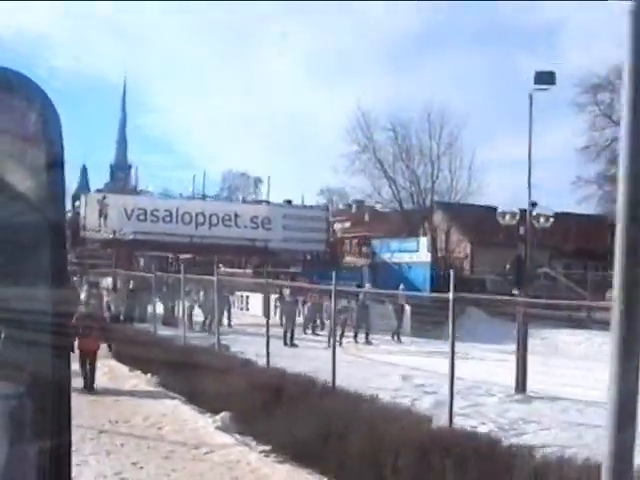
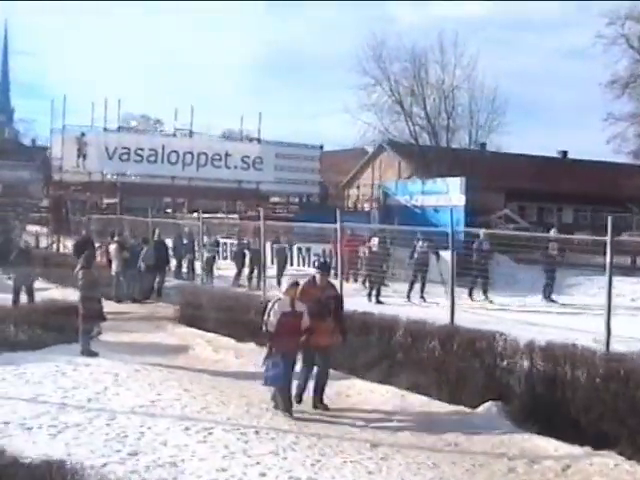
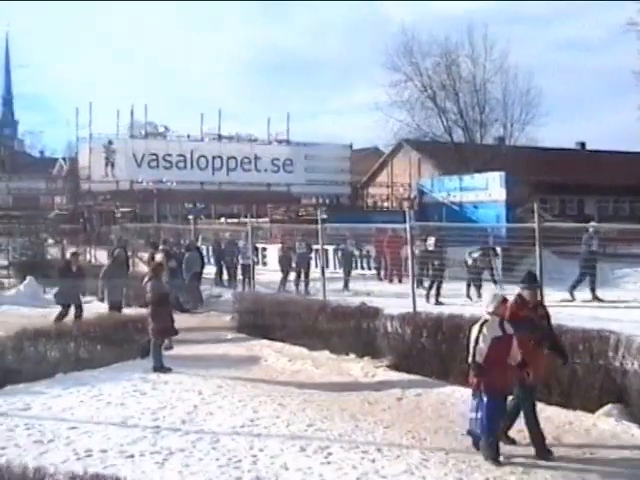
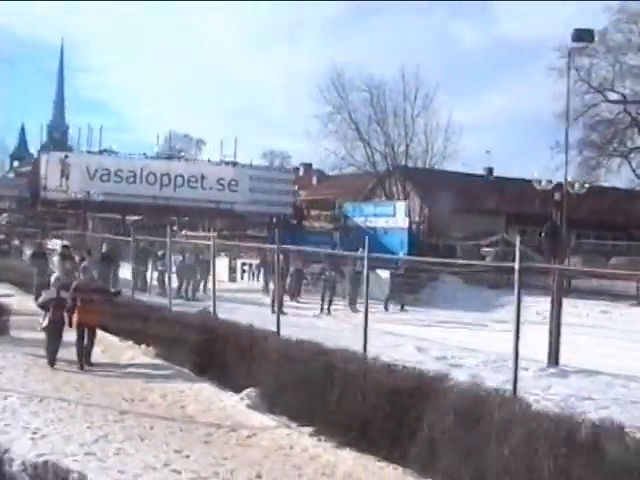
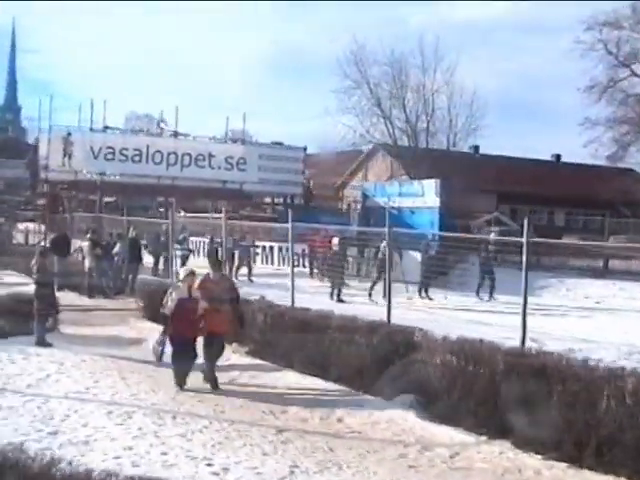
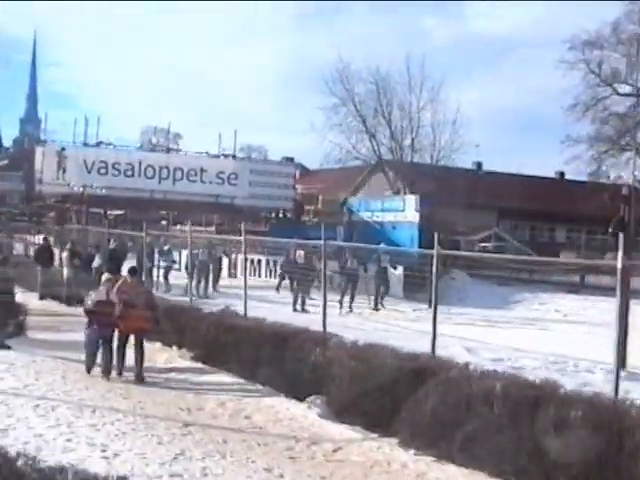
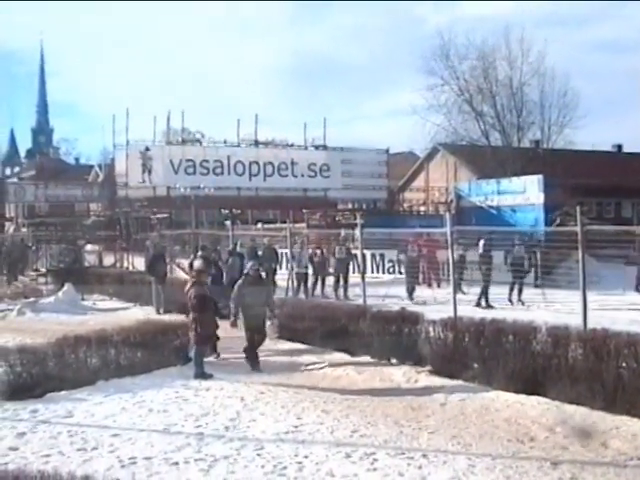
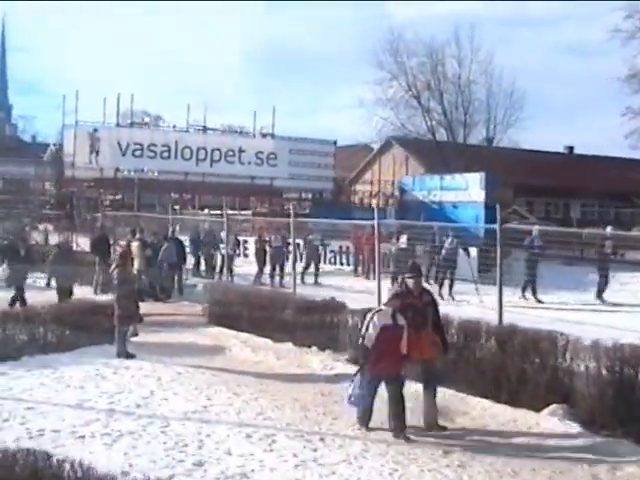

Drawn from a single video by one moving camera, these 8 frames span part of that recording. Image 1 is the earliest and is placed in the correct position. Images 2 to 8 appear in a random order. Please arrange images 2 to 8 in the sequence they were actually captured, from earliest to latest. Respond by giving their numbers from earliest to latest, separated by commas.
4, 6, 5, 2, 8, 3, 7
